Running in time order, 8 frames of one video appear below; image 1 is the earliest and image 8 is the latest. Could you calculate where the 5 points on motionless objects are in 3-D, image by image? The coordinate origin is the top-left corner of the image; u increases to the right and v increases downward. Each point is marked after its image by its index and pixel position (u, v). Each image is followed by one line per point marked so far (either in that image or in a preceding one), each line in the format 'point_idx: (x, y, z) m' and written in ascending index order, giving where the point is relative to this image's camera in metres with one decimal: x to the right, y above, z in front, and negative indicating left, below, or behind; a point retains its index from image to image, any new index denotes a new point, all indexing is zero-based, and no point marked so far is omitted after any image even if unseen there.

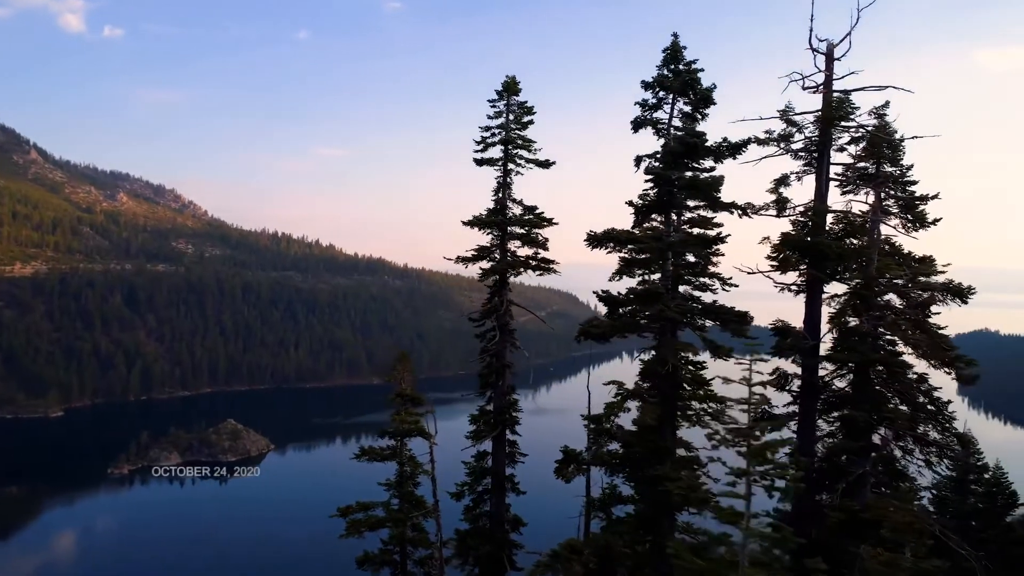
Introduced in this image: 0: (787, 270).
0: (+5.6, +0.4, +11.3) m
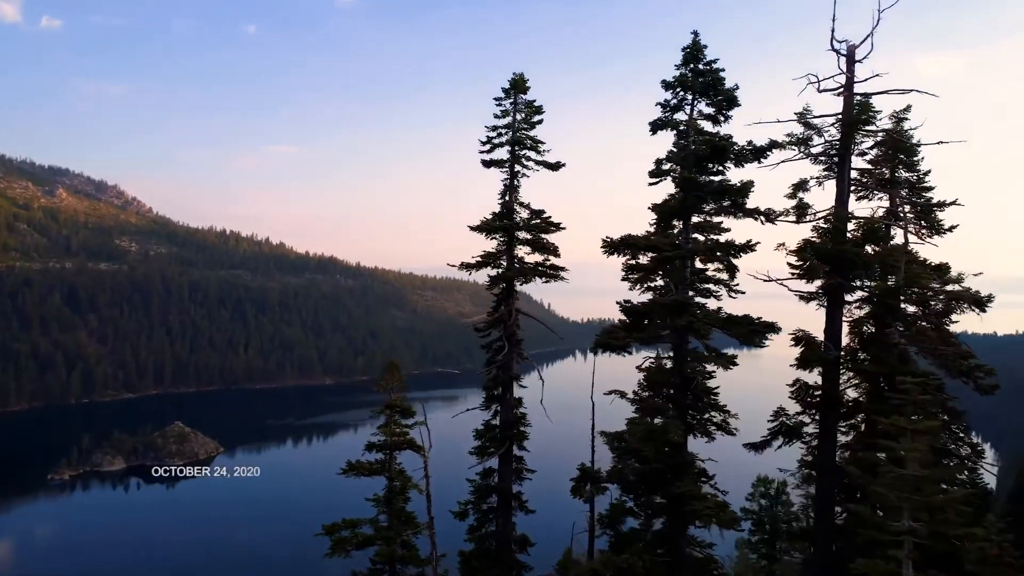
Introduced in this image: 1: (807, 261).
0: (+5.8, +0.2, +10.9) m
1: (+5.5, +0.5, +10.7) m
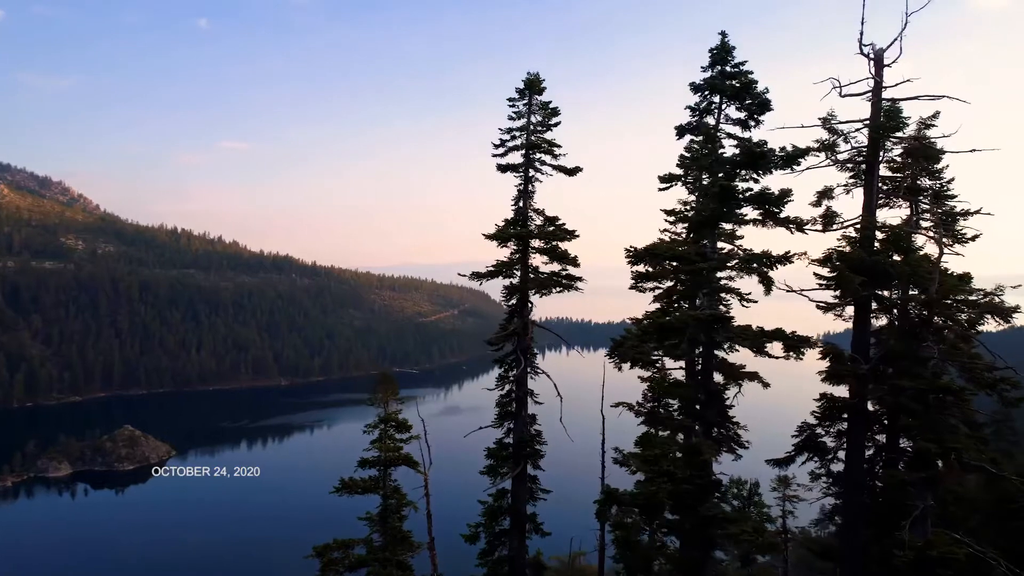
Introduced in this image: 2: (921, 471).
0: (+6.1, 0.0, +10.5) m
1: (+5.9, +0.3, +10.4) m
2: (+7.5, -3.4, +10.2) m
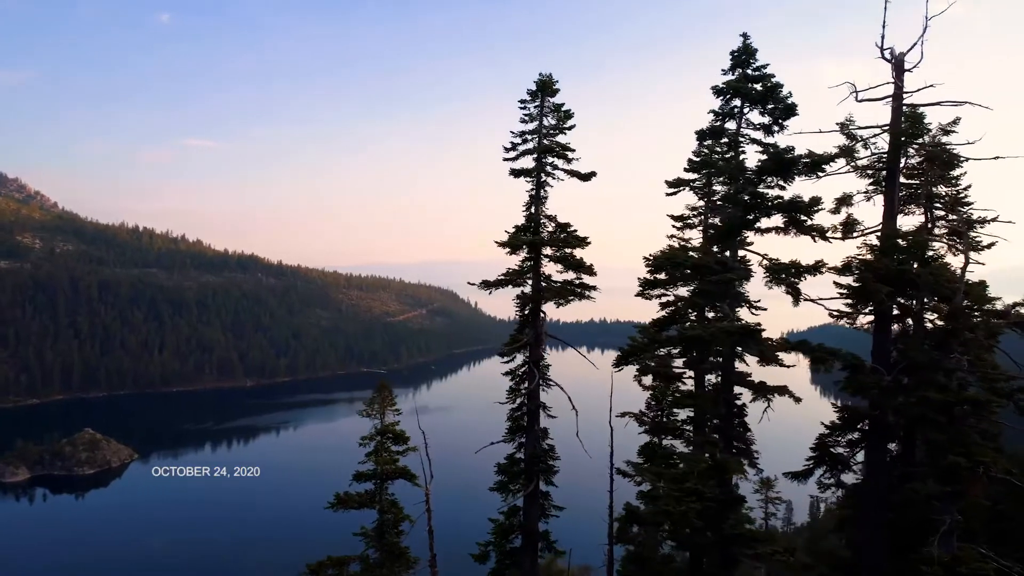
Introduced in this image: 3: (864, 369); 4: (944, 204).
0: (+6.4, -0.2, +10.3) m
1: (+6.2, +0.1, +10.1) m
2: (+7.8, -3.5, +10.0) m
3: (+6.8, -1.5, +10.6) m
4: (+9.1, +1.8, +11.7) m
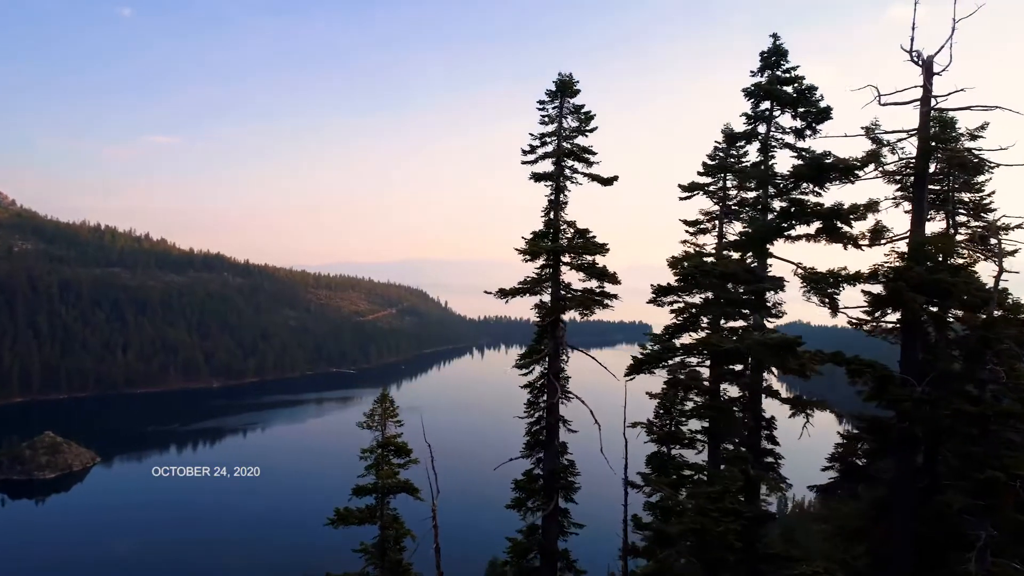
0: (+6.8, -0.4, +10.0) m
1: (+6.6, 0.0, +9.8) m
2: (+8.2, -3.7, +9.8) m
3: (+7.2, -1.7, +10.4) m
4: (+9.4, +1.6, +11.5) m
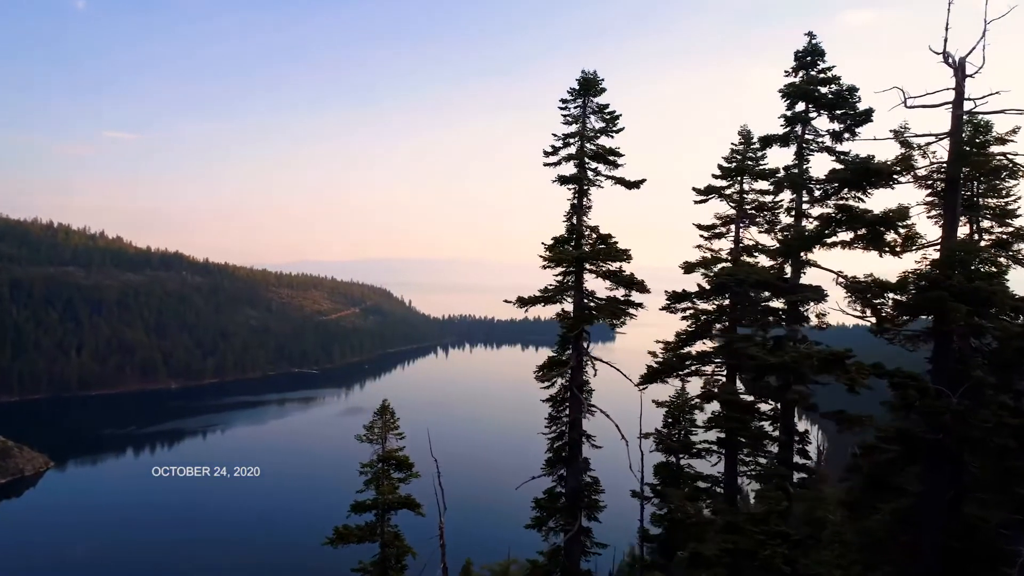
0: (+7.3, -0.5, +9.7) m
1: (+7.1, -0.2, +9.5) m
2: (+8.7, -3.8, +9.6) m
3: (+7.6, -1.8, +10.1) m
4: (+9.8, +1.5, +11.3) m
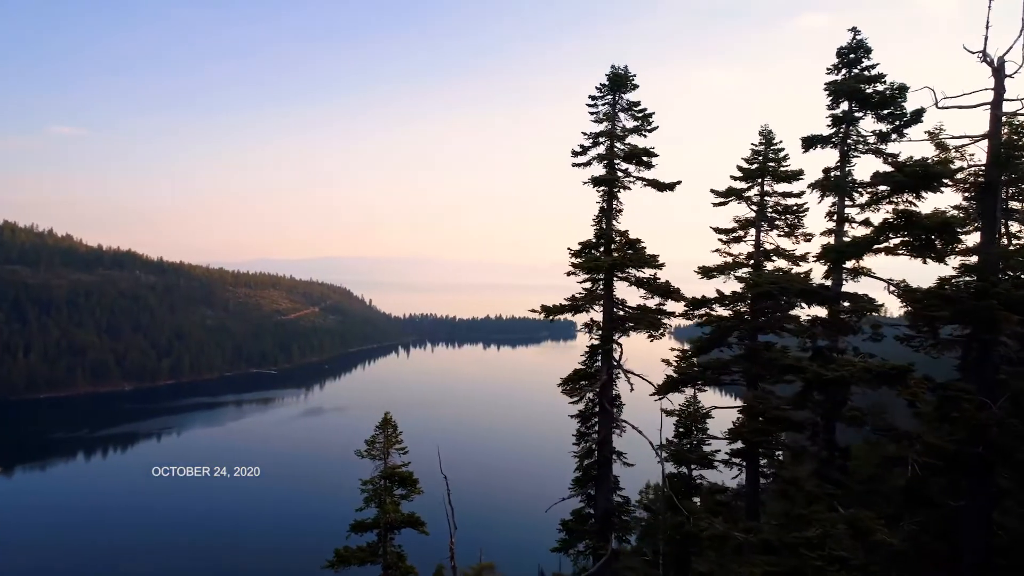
0: (+7.7, -0.6, +9.4) m
1: (+7.5, -0.3, +9.2) m
2: (+9.2, -3.9, +9.3) m
3: (+8.1, -2.0, +9.8) m
4: (+10.2, +1.4, +11.1) m
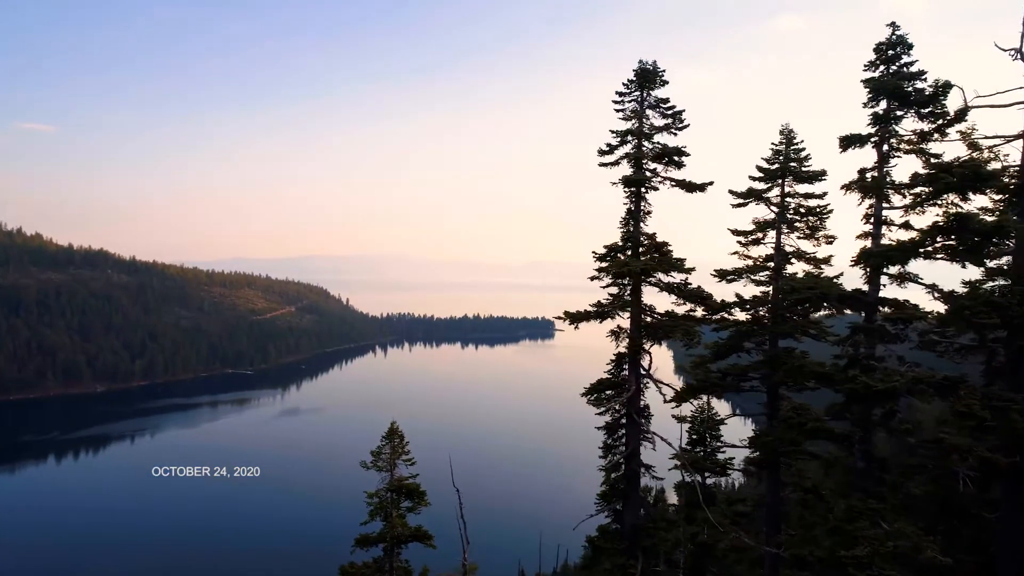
0: (+8.1, -0.7, +9.1) m
1: (+7.9, -0.4, +8.9) m
2: (+9.6, -4.0, +9.0) m
3: (+8.4, -2.0, +9.5) m
4: (+10.5, +1.3, +10.9) m
